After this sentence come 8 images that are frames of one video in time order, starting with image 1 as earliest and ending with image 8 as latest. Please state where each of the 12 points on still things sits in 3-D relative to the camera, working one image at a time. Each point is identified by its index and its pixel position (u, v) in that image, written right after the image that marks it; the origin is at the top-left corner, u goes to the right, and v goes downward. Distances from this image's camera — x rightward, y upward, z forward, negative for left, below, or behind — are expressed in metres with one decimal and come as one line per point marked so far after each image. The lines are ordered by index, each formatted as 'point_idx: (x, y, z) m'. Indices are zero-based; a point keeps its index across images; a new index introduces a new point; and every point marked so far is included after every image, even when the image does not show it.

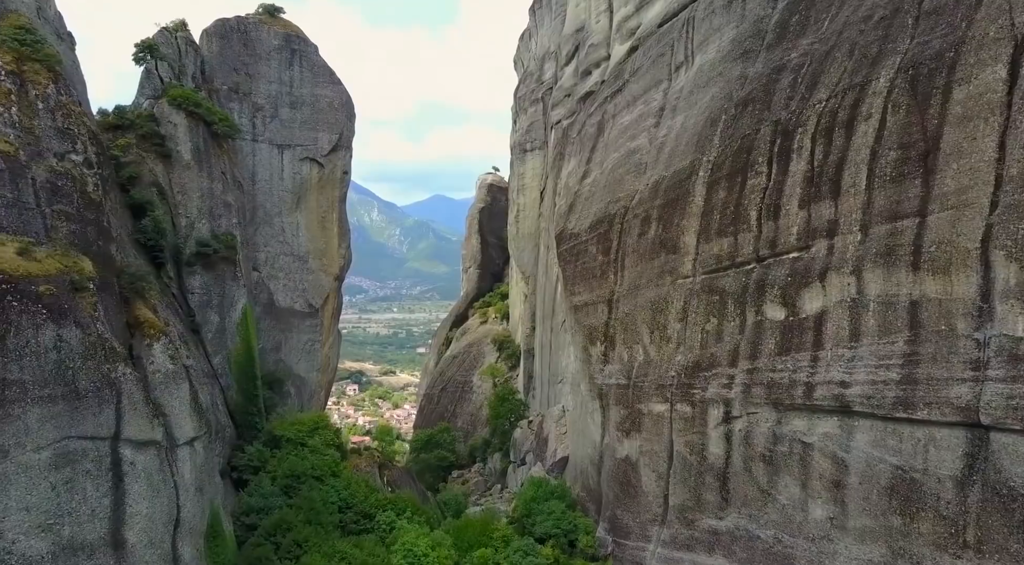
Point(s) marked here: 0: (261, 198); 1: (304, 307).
0: (-6.7, +2.3, +19.6) m
1: (-5.8, -0.7, +20.2) m
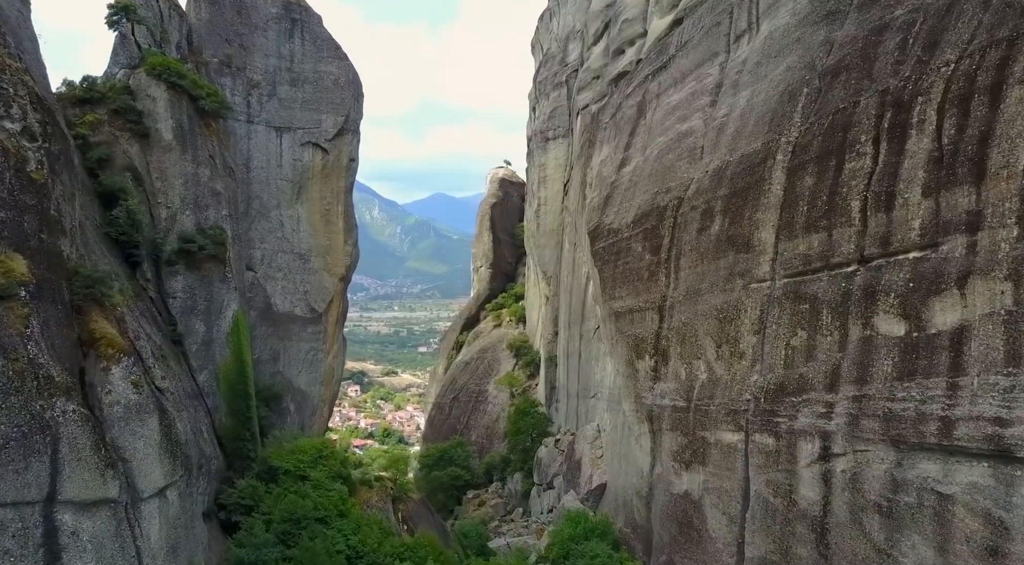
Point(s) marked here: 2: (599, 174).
0: (-6.0, +2.3, +17.3) m
1: (-5.1, -0.7, +17.9) m
2: (+2.3, +2.9, +20.1) m
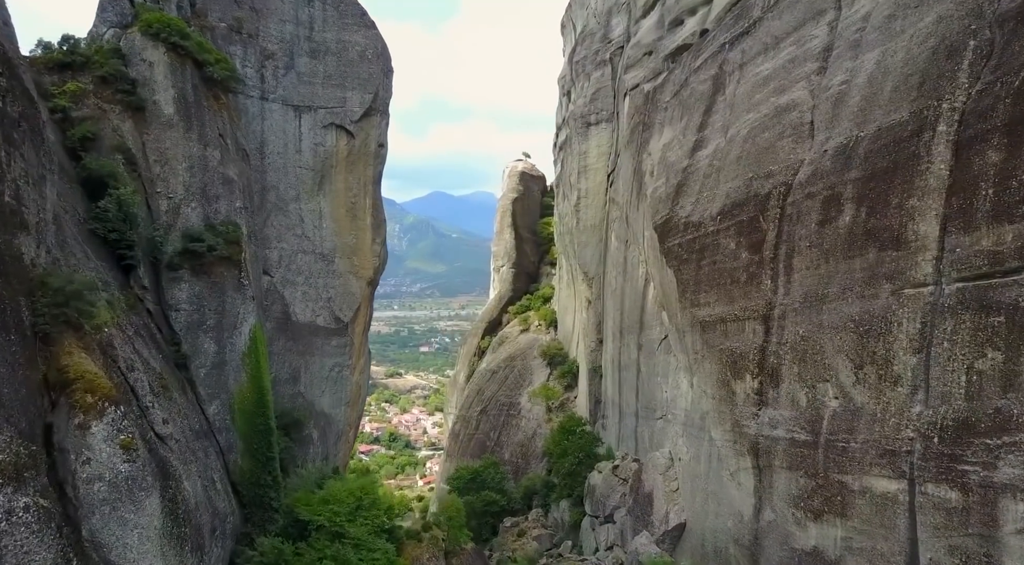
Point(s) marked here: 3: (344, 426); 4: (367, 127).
0: (-4.9, +2.2, +14.7) m
1: (-3.9, -0.9, +15.3) m
2: (+3.5, +2.9, +17.5) m
3: (-3.6, -3.0, +15.7) m
4: (-3.2, +3.4, +16.1) m
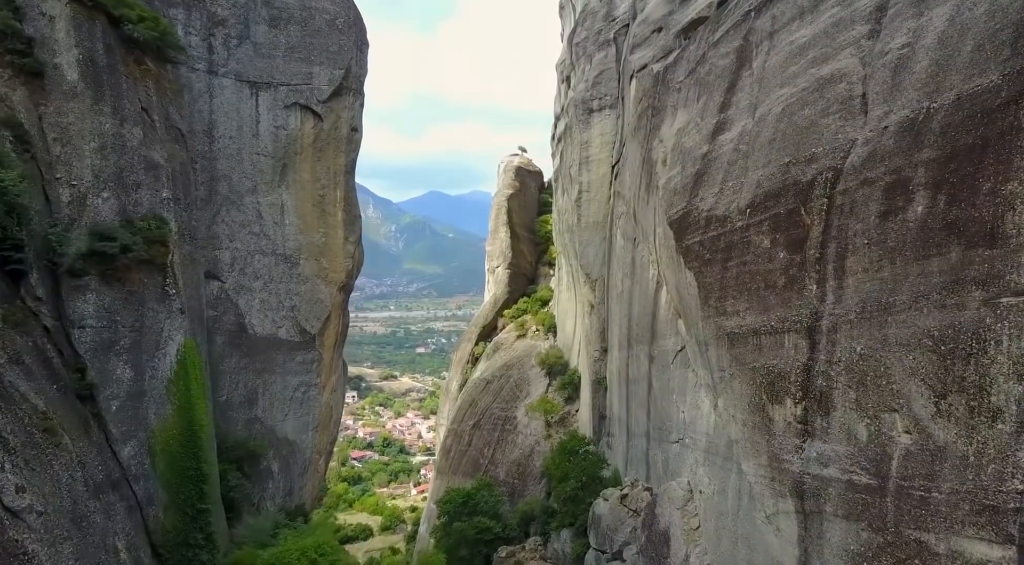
0: (-5.0, +2.1, +12.6) m
1: (-4.0, -1.0, +13.2) m
2: (+3.3, +2.8, +15.4) m
3: (-3.7, -3.1, +13.6) m
4: (-3.3, +3.3, +14.0) m
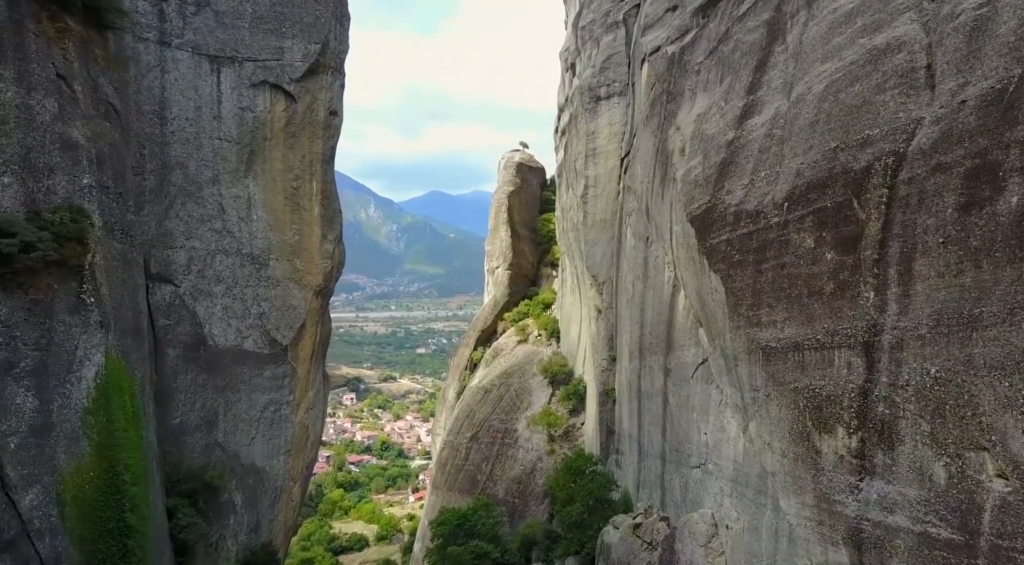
0: (-5.0, +2.0, +11.0) m
1: (-4.0, -1.0, +11.6) m
2: (+3.3, +2.7, +13.8) m
3: (-3.7, -3.2, +12.0) m
4: (-3.3, +3.2, +12.3) m
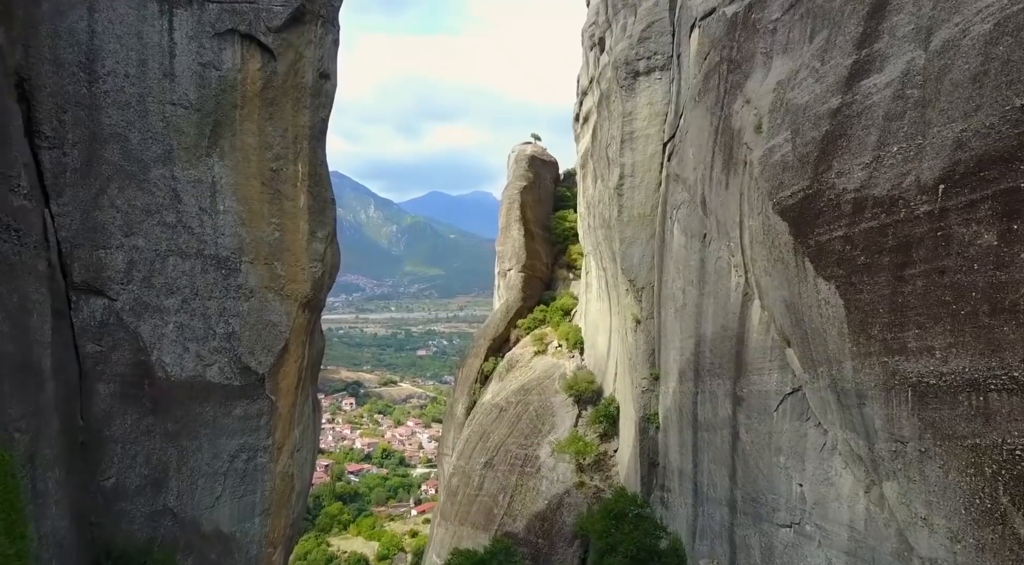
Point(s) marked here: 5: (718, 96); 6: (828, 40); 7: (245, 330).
0: (-4.4, +1.9, +8.3) m
1: (-3.5, -1.1, +8.9) m
2: (+3.9, +2.6, +11.1) m
3: (-3.1, -3.3, +9.2) m
4: (-2.8, +3.1, +9.6) m
5: (+3.7, +3.4, +13.3) m
6: (+4.3, +3.2, +9.9) m
7: (-3.3, -0.6, +9.1) m
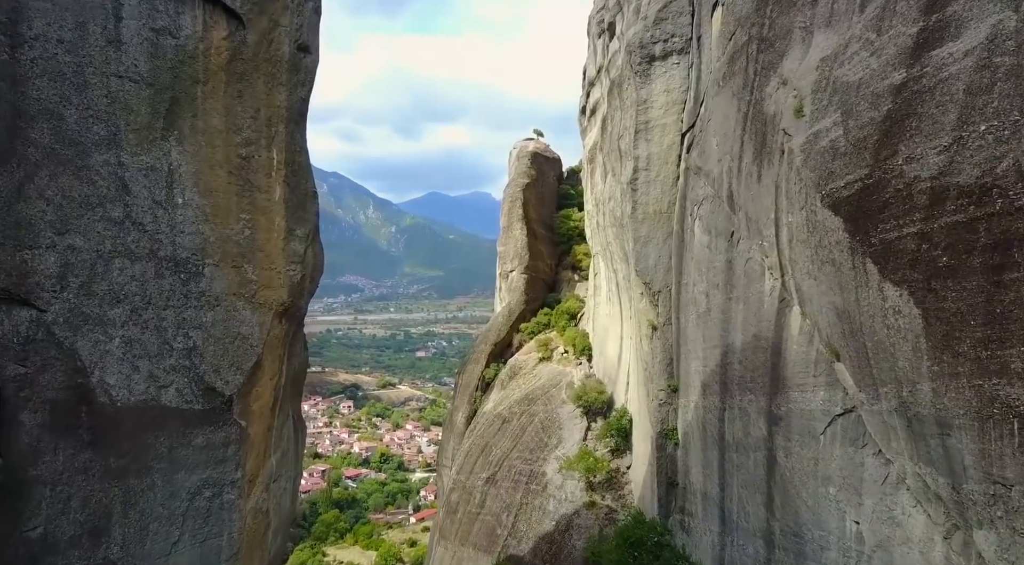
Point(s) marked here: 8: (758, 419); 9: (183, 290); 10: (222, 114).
0: (-4.3, +1.8, +6.9) m
1: (-3.4, -1.2, +7.5) m
2: (+4.0, +2.5, +9.7) m
3: (-3.0, -3.4, +7.9) m
4: (-2.7, +3.0, +8.3) m
5: (+3.8, +3.3, +12.0) m
6: (+4.4, +3.2, +8.6) m
7: (-3.2, -0.6, +7.7) m
8: (+3.5, -2.0, +10.8) m
9: (-3.4, -0.1, +7.6) m
10: (-3.1, +1.8, +7.9) m
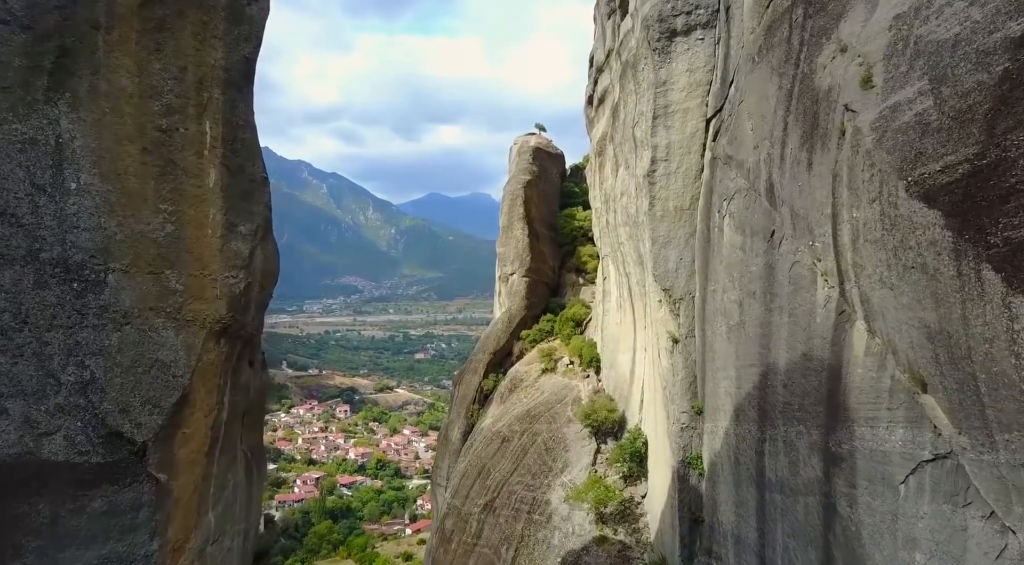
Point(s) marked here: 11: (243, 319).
0: (-4.3, +1.7, +5.0) m
1: (-3.3, -1.3, +5.6) m
2: (+4.0, +2.4, +7.8) m
3: (-3.0, -3.5, +6.0) m
4: (-2.6, +3.0, +6.4) m
5: (+3.8, +3.2, +10.1) m
6: (+4.4, +3.1, +6.7) m
7: (-3.1, -0.7, +5.8) m
8: (+3.6, -2.1, +8.9) m
9: (-3.4, -0.1, +5.7) m
10: (-3.1, +1.7, +6.0) m
11: (-2.5, -0.3, +6.9) m
